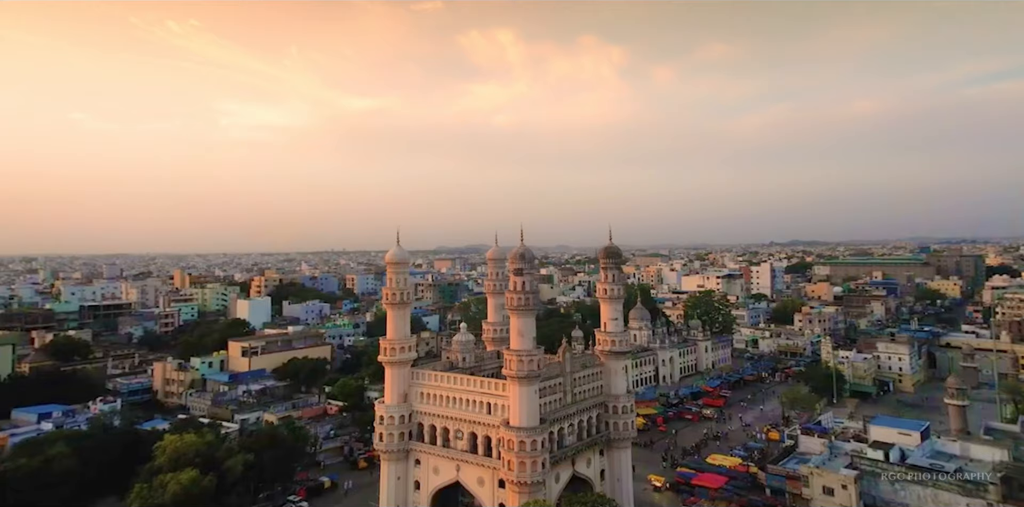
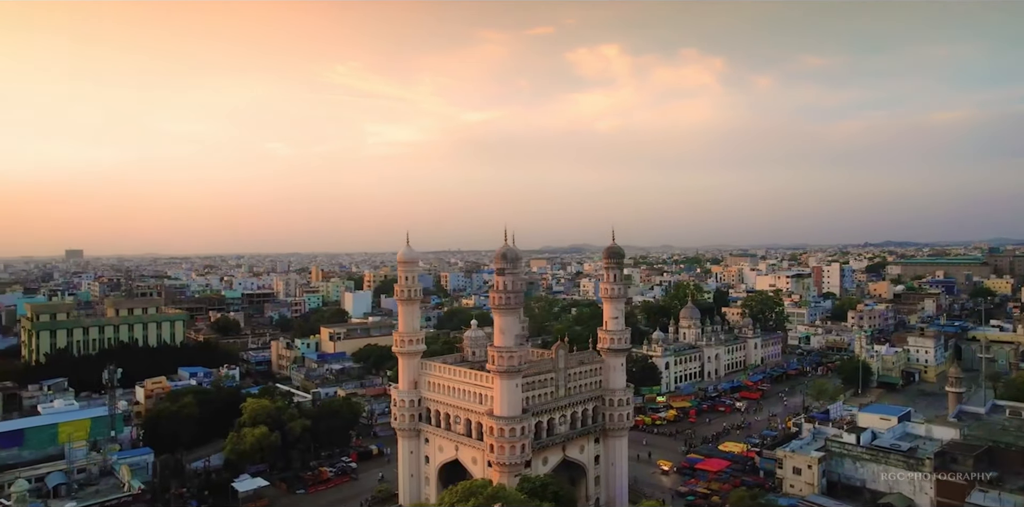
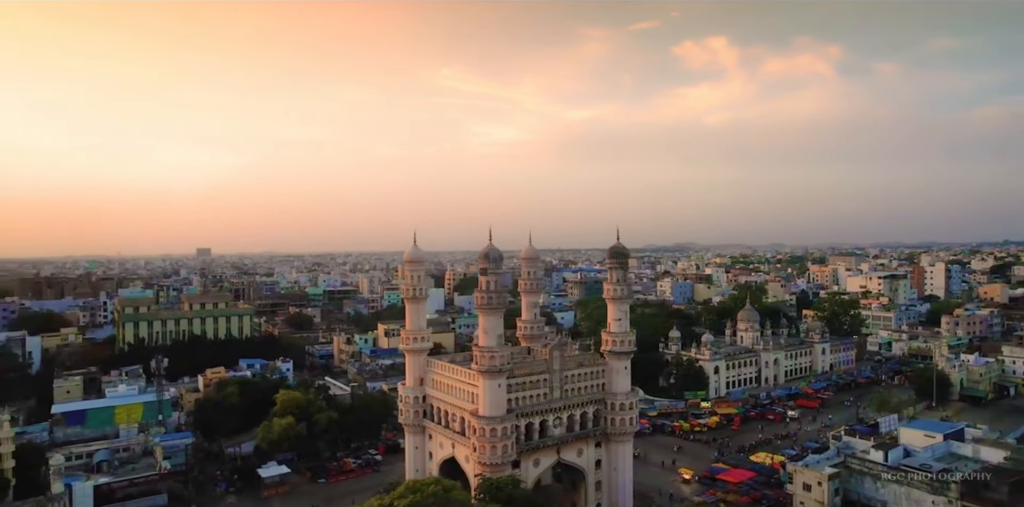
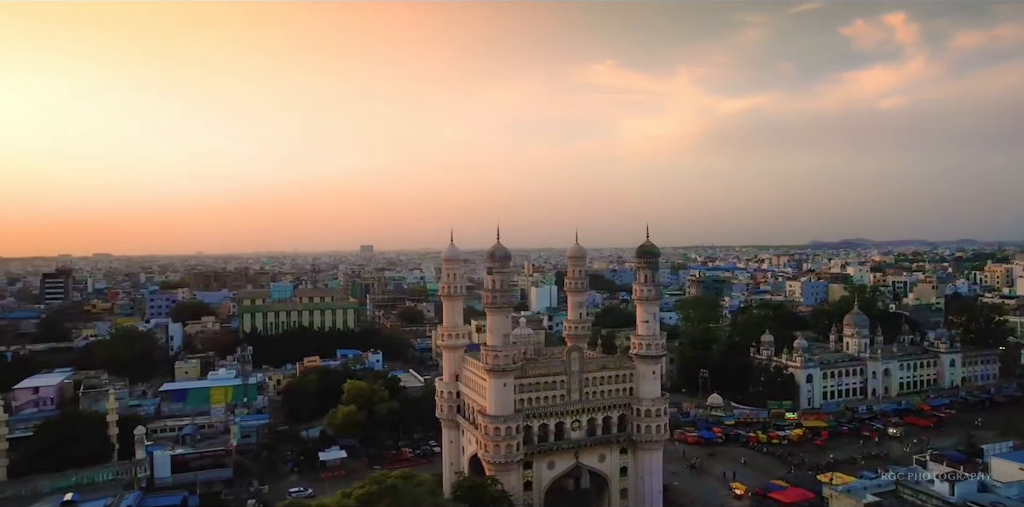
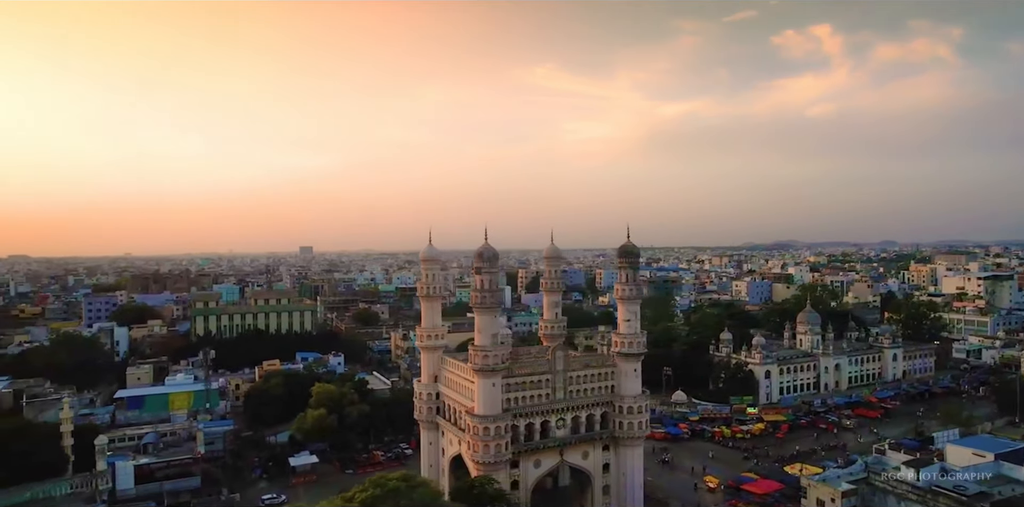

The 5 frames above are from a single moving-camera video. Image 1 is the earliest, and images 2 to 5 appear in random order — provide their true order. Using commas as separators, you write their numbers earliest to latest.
2, 3, 5, 4
